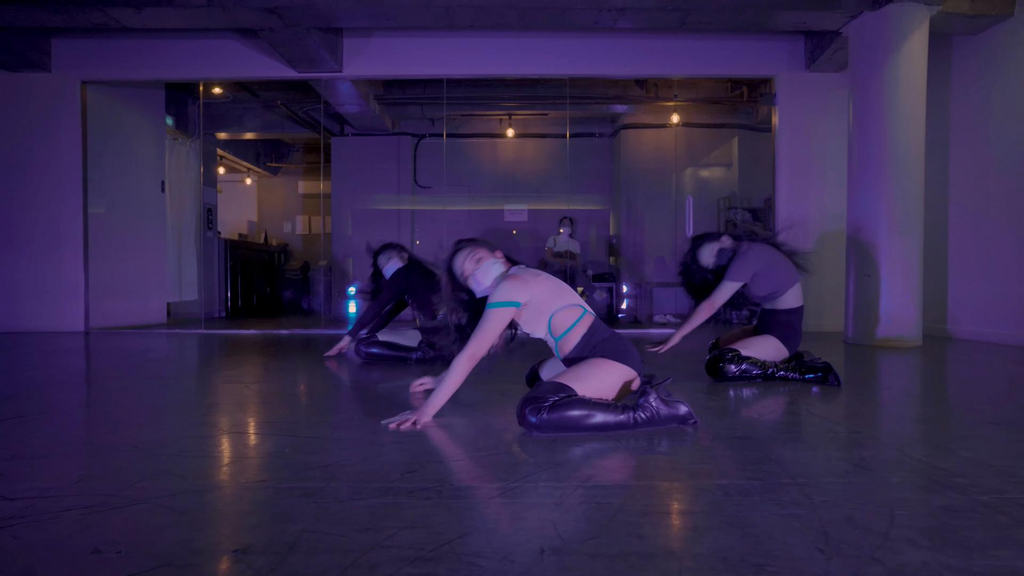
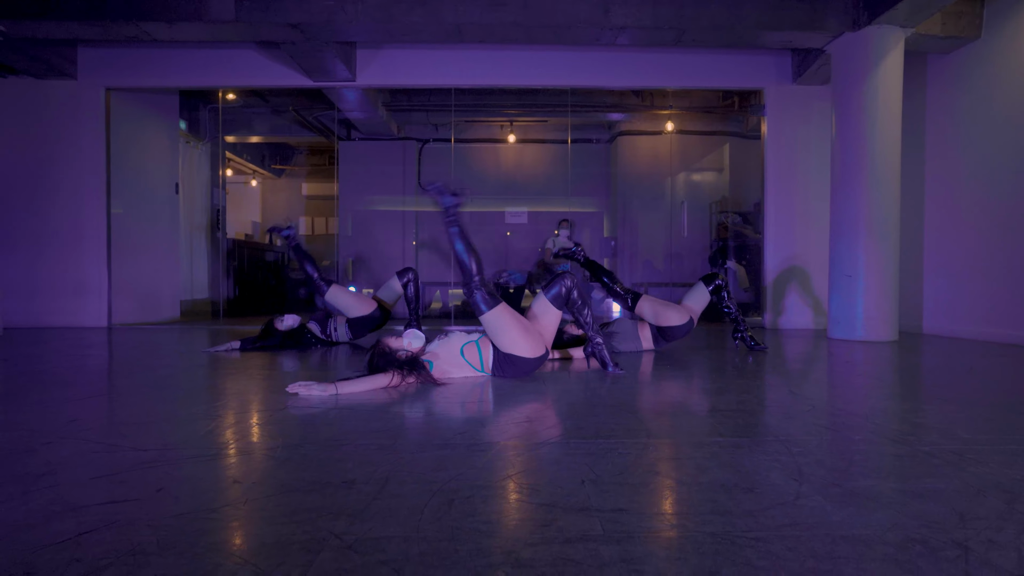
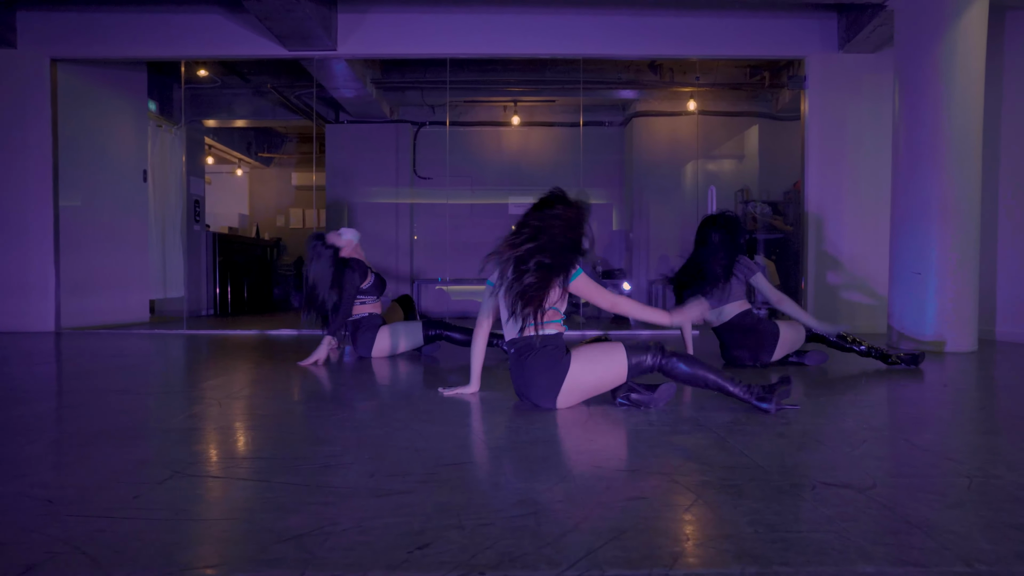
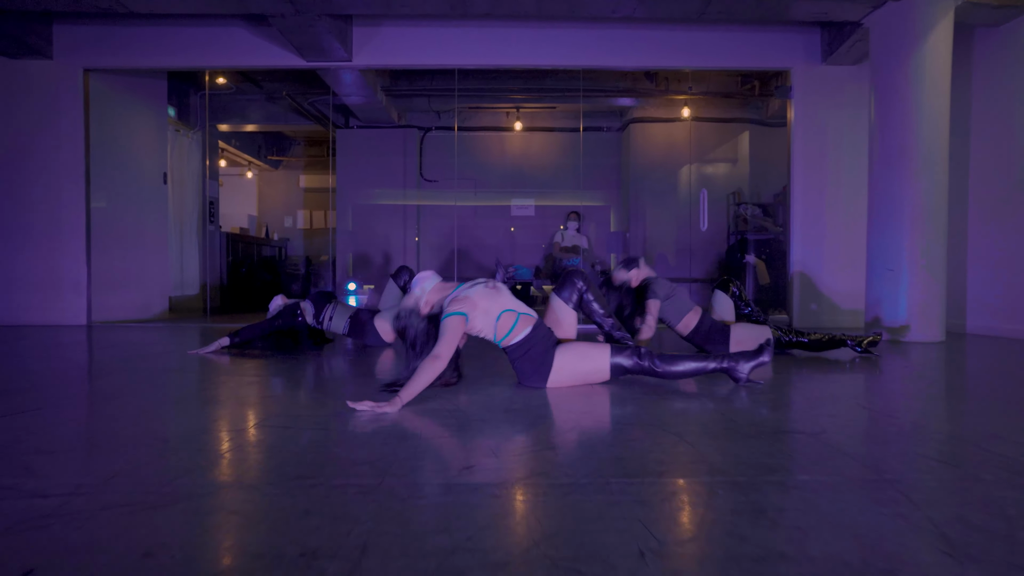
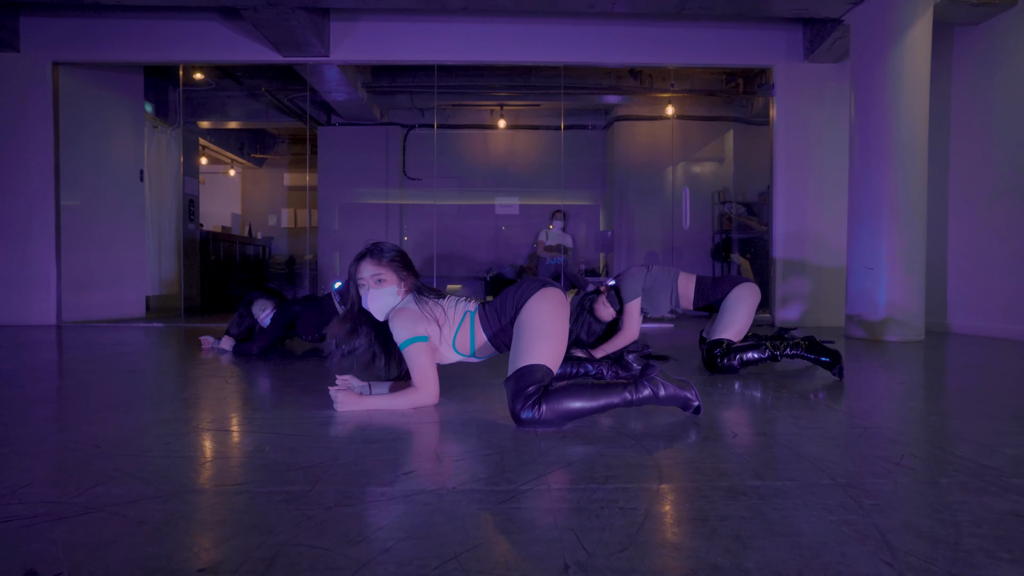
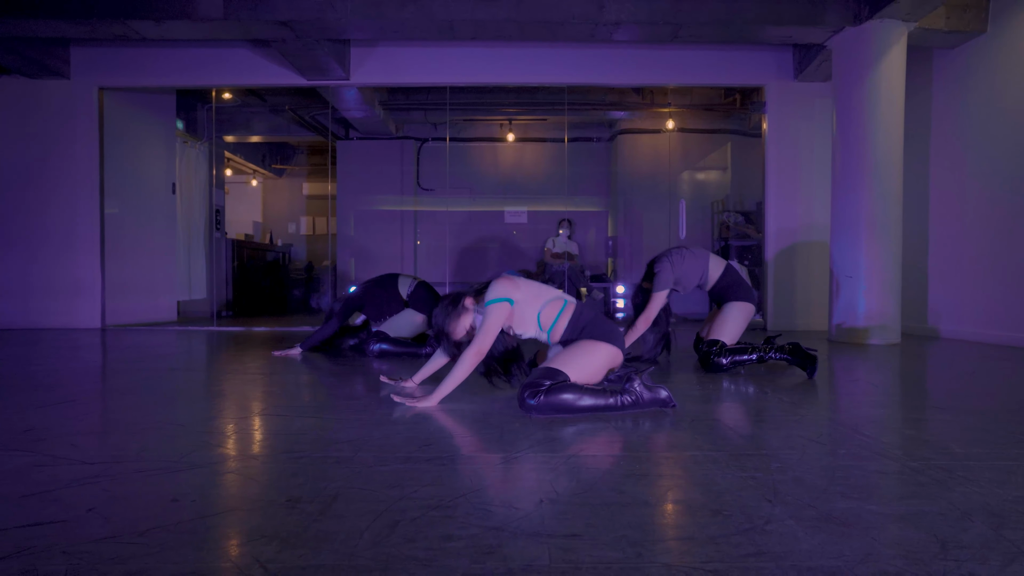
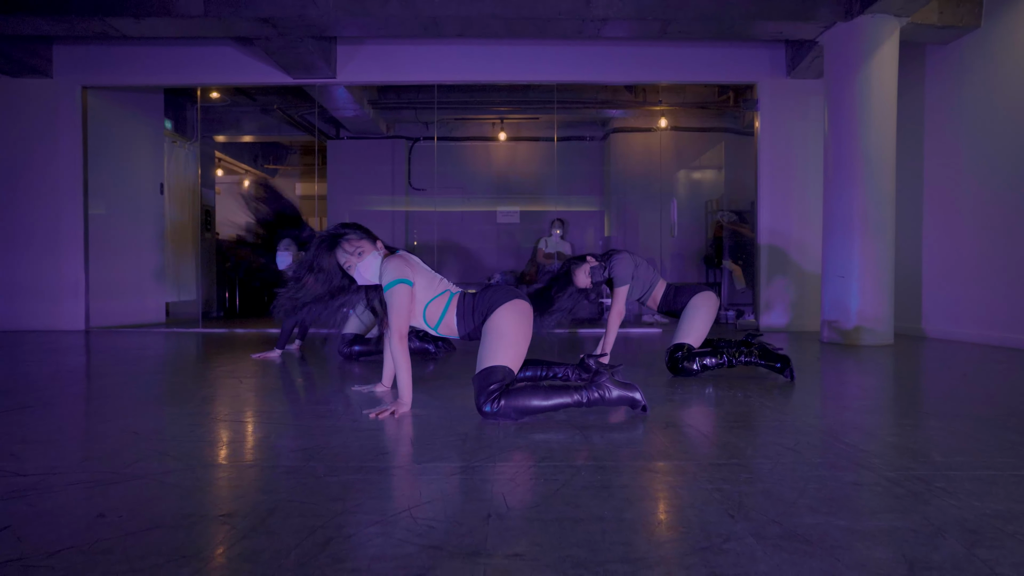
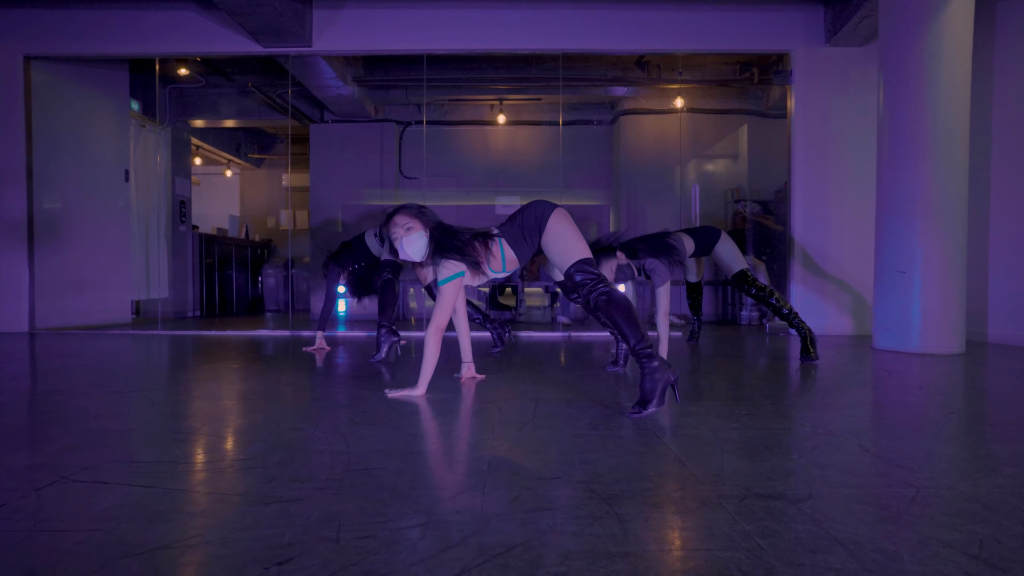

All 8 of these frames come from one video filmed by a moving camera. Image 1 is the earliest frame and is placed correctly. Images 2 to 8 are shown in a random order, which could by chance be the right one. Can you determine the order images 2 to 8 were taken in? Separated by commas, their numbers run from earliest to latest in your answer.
7, 6, 5, 2, 4, 3, 8
